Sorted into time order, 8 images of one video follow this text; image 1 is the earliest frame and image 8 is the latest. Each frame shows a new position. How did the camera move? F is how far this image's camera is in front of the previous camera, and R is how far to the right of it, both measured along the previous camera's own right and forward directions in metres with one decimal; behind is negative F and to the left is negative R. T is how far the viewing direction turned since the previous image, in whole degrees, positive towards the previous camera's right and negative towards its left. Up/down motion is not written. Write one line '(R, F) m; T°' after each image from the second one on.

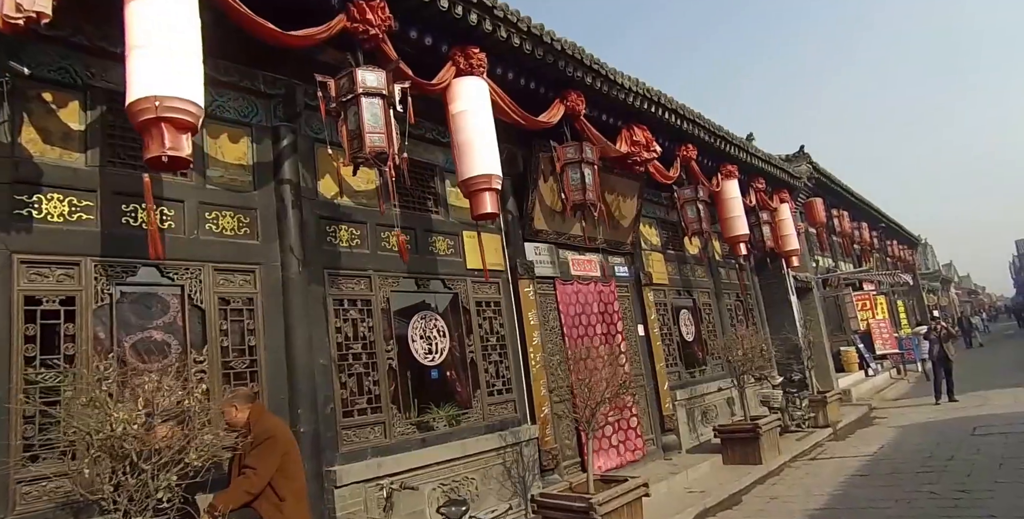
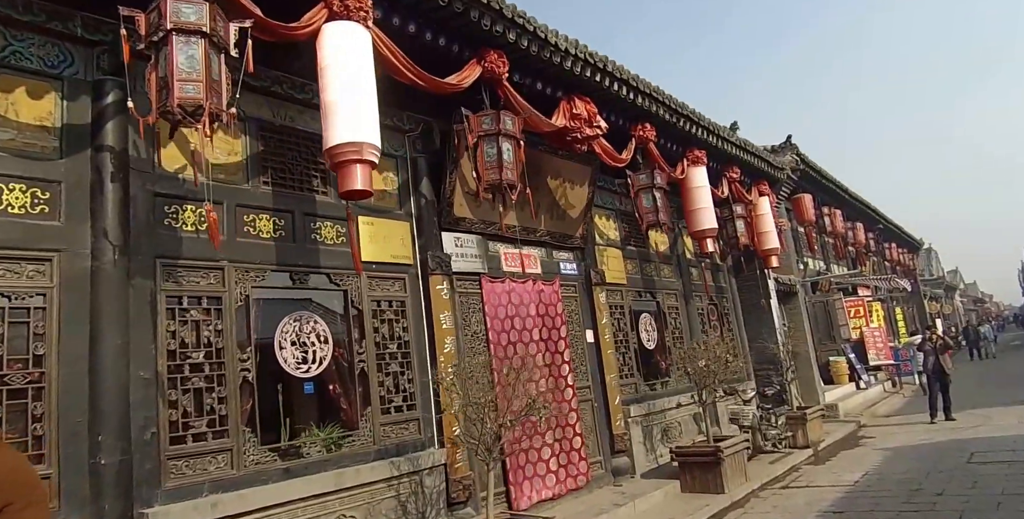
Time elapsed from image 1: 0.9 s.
(+0.9, +1.1) m; 0°
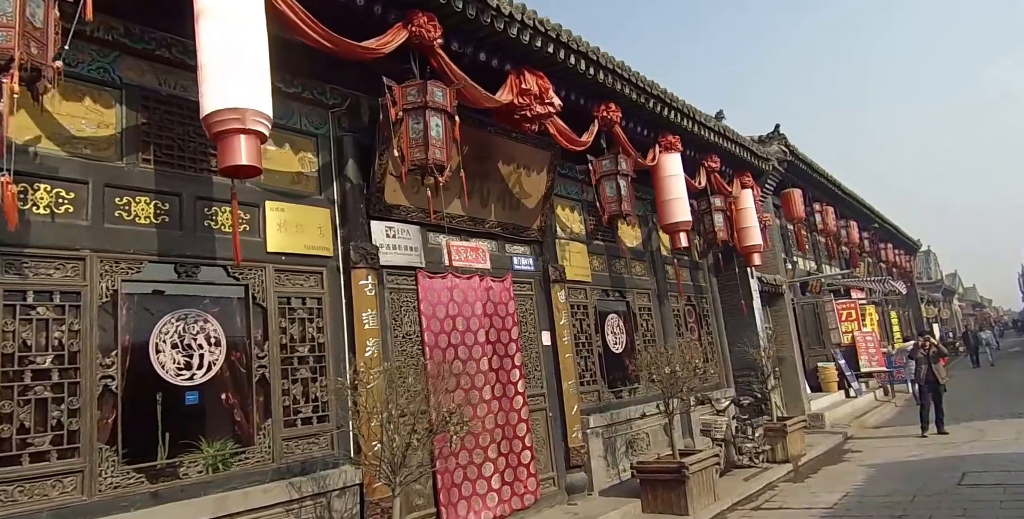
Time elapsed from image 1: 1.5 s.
(+0.6, +0.7) m; 0°
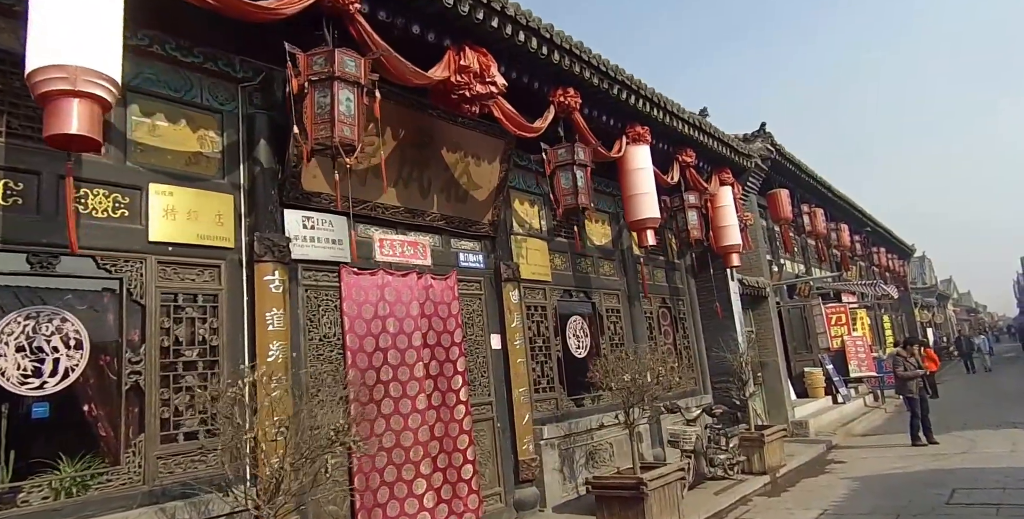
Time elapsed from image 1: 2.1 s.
(+0.5, +0.6) m; 0°
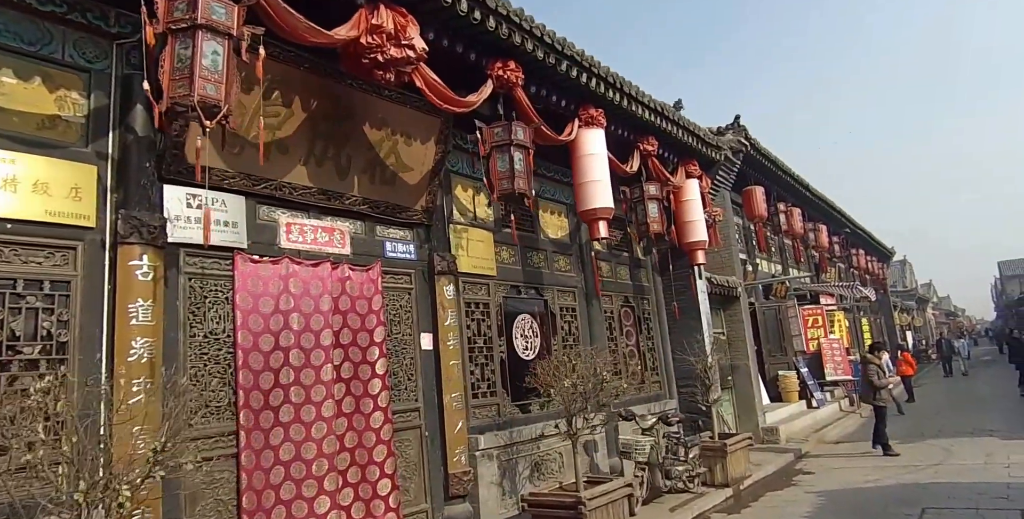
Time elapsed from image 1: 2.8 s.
(+0.5, +0.6) m; +1°
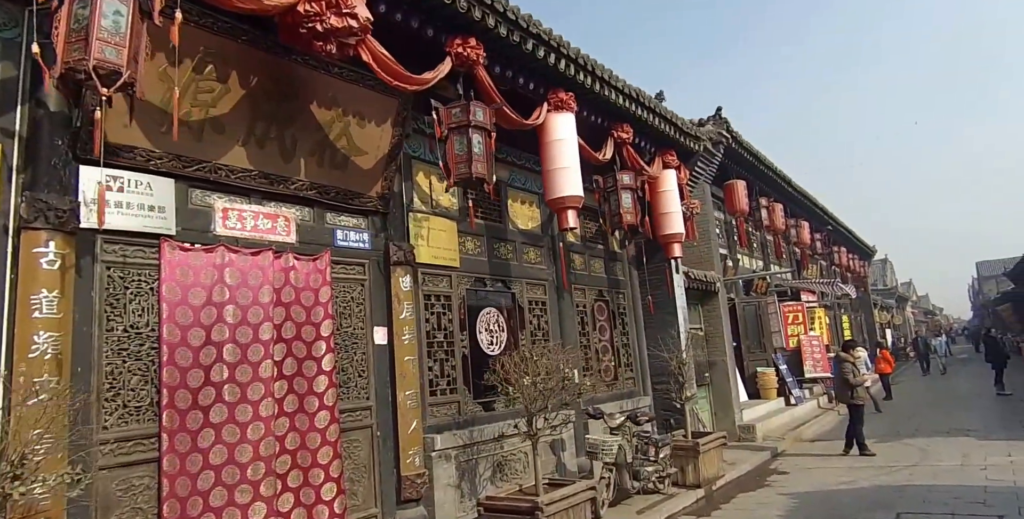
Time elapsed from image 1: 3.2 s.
(+0.3, +0.3) m; +1°
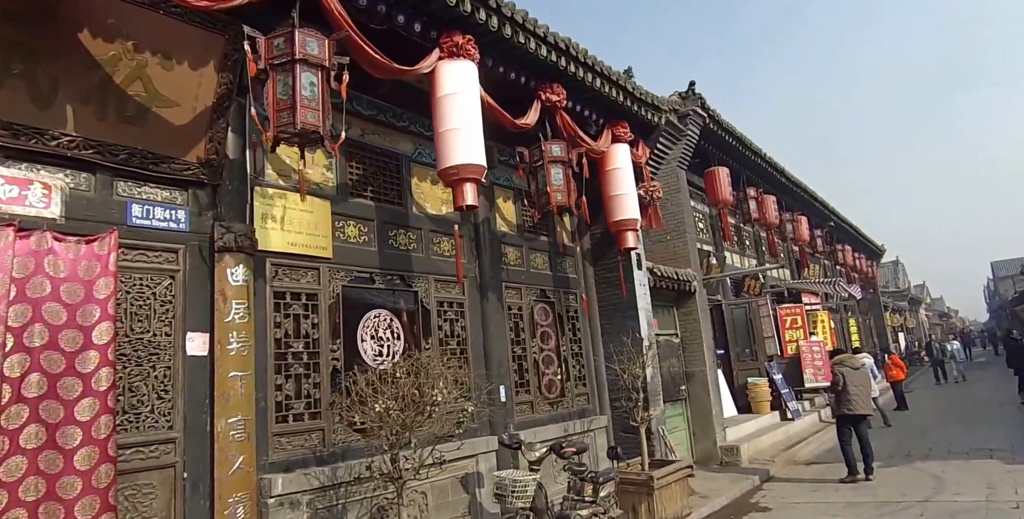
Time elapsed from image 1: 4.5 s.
(+1.0, +1.4) m; -1°
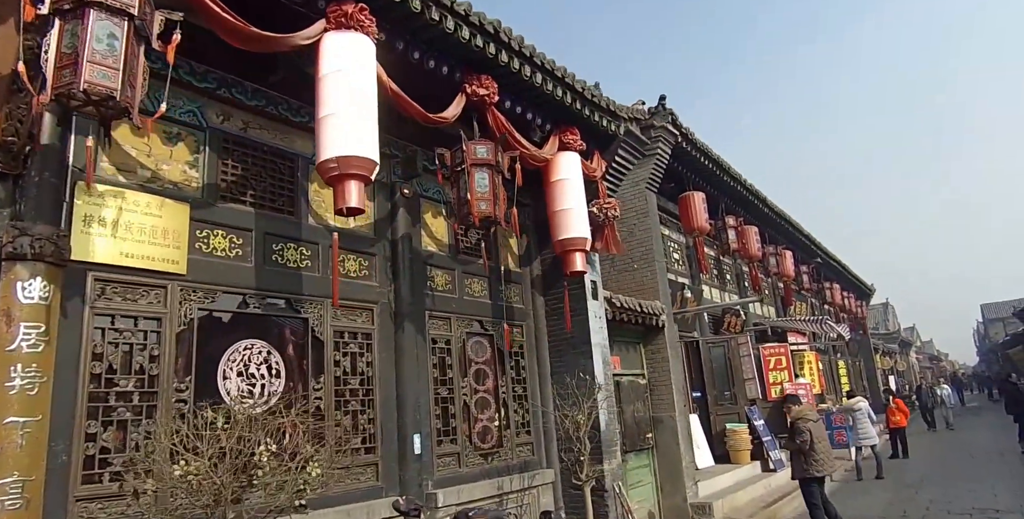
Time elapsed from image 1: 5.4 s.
(+0.6, +1.0) m; +1°
